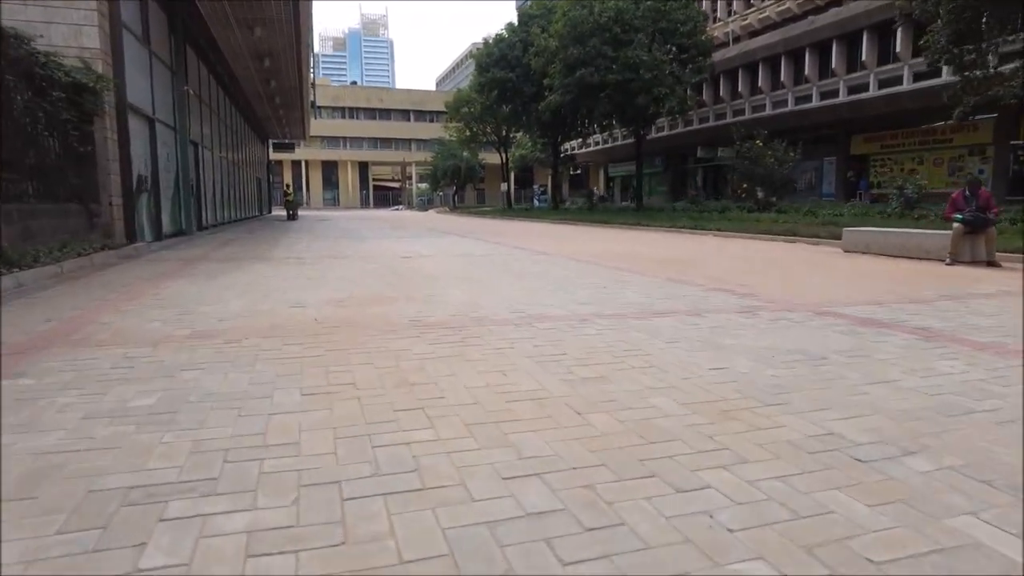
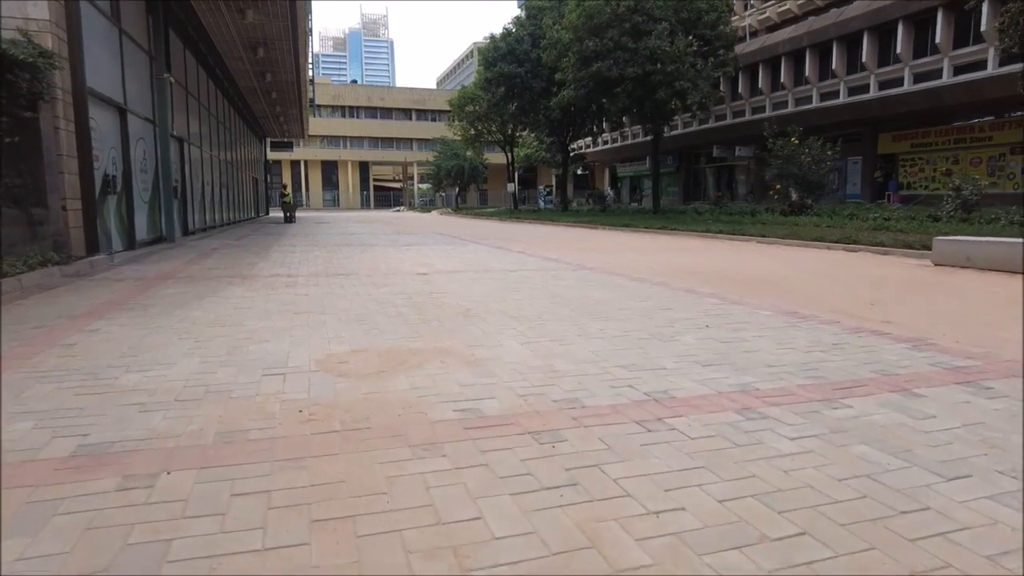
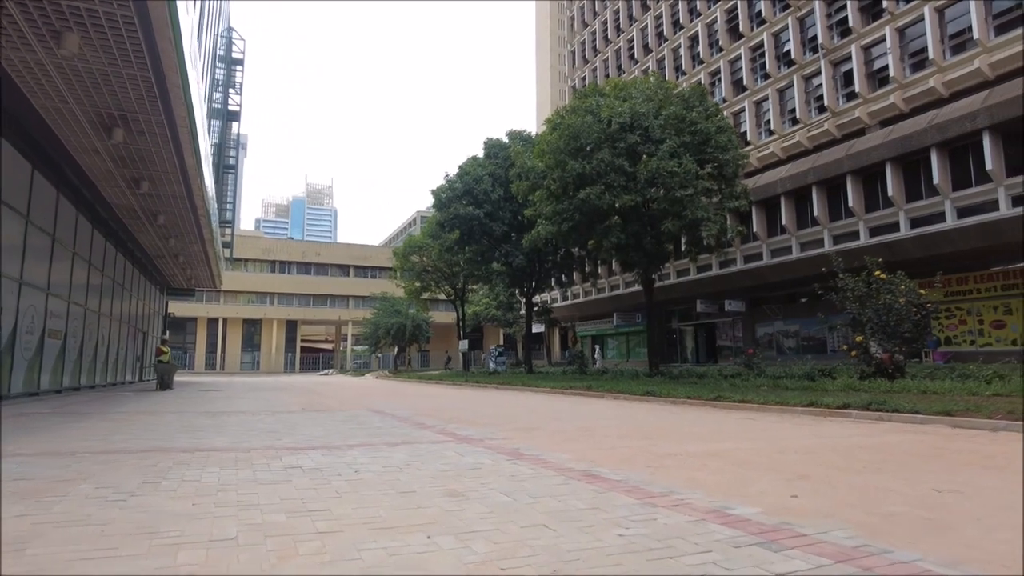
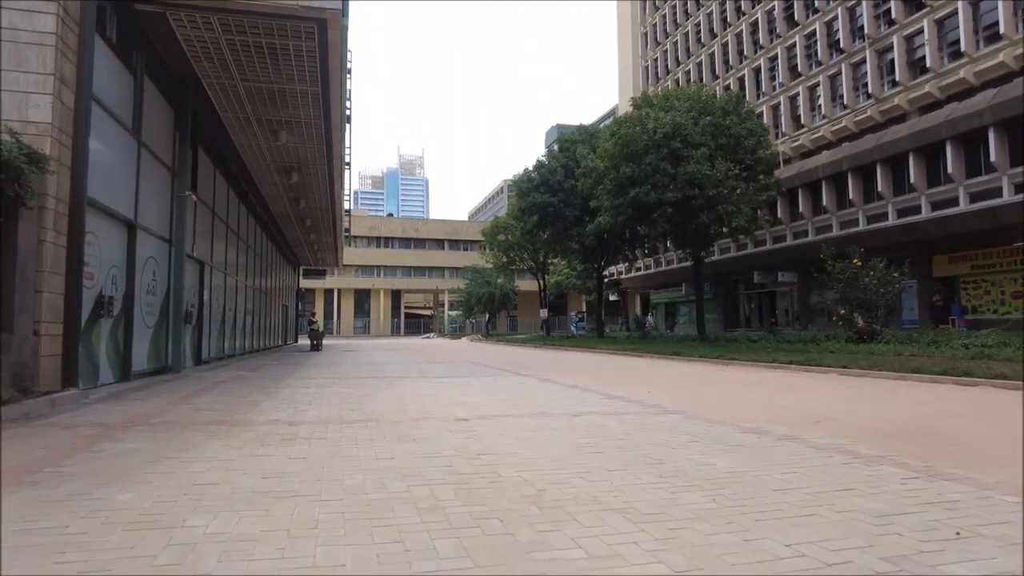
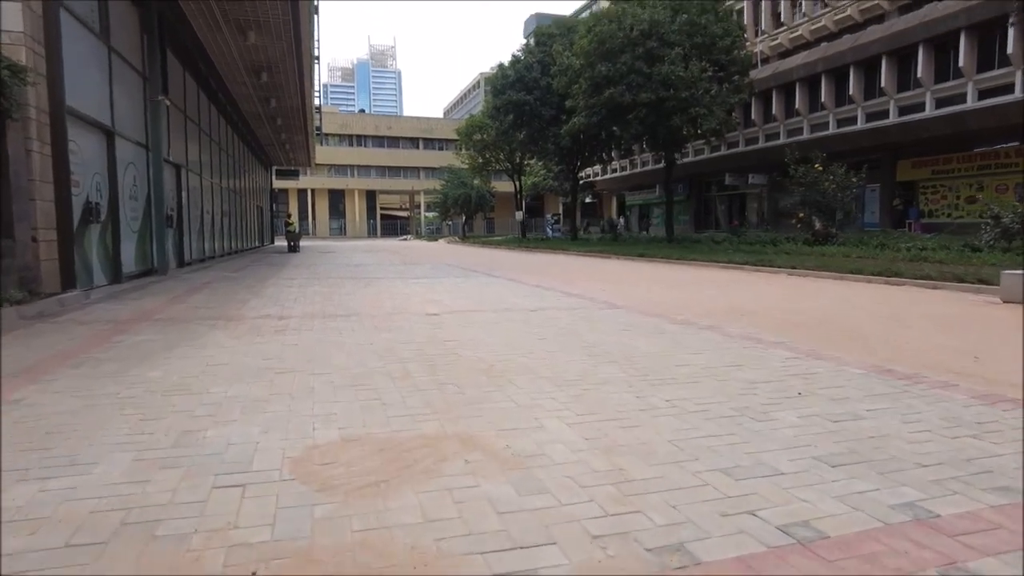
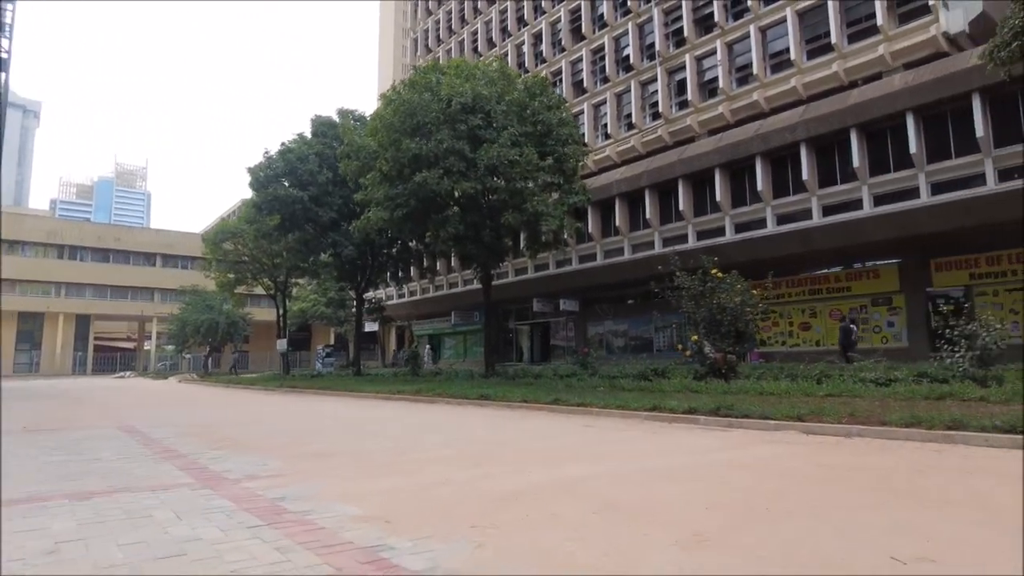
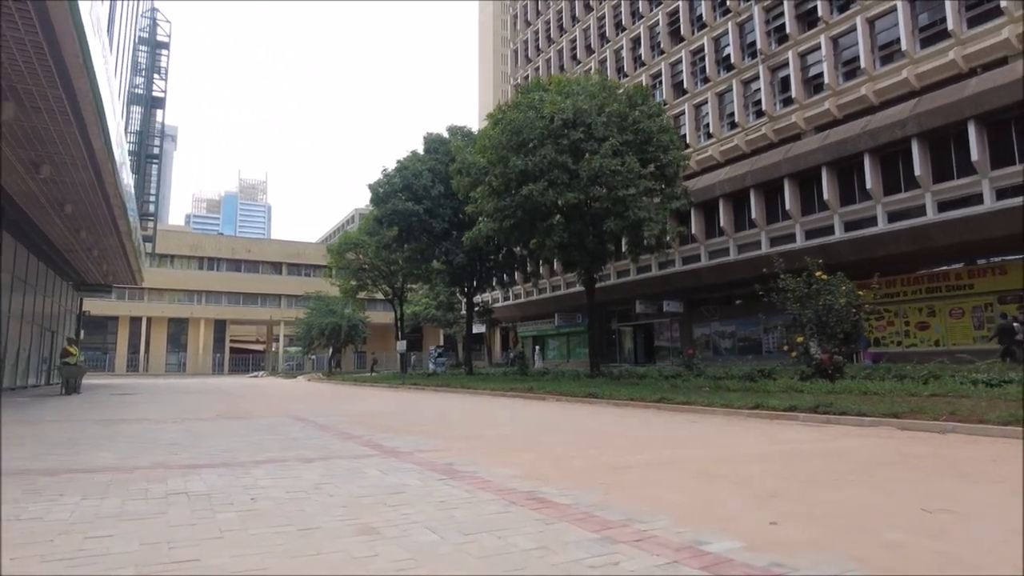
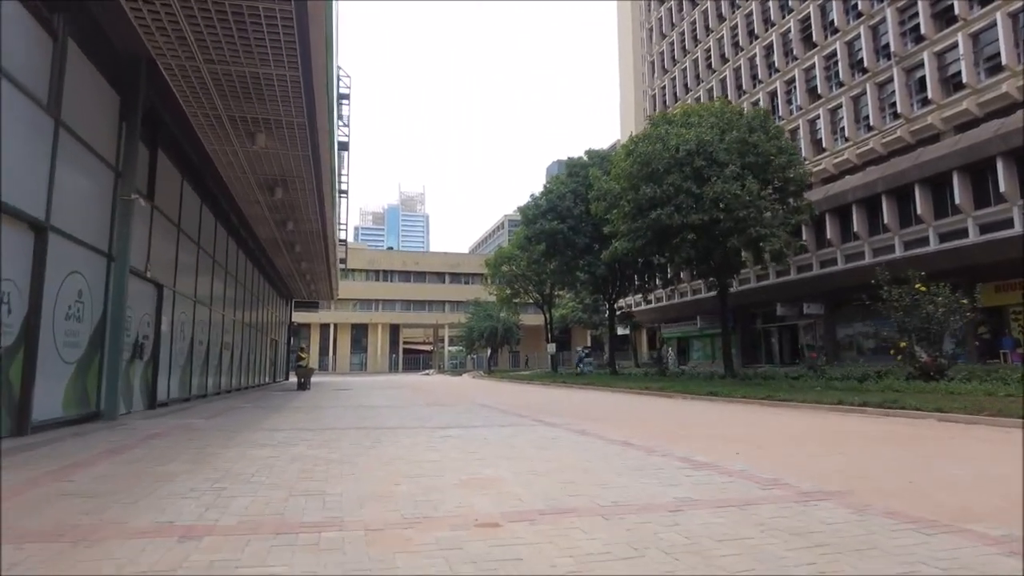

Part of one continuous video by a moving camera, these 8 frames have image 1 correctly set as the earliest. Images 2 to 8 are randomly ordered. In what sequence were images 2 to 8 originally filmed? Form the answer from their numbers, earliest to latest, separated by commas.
2, 5, 4, 8, 3, 7, 6
